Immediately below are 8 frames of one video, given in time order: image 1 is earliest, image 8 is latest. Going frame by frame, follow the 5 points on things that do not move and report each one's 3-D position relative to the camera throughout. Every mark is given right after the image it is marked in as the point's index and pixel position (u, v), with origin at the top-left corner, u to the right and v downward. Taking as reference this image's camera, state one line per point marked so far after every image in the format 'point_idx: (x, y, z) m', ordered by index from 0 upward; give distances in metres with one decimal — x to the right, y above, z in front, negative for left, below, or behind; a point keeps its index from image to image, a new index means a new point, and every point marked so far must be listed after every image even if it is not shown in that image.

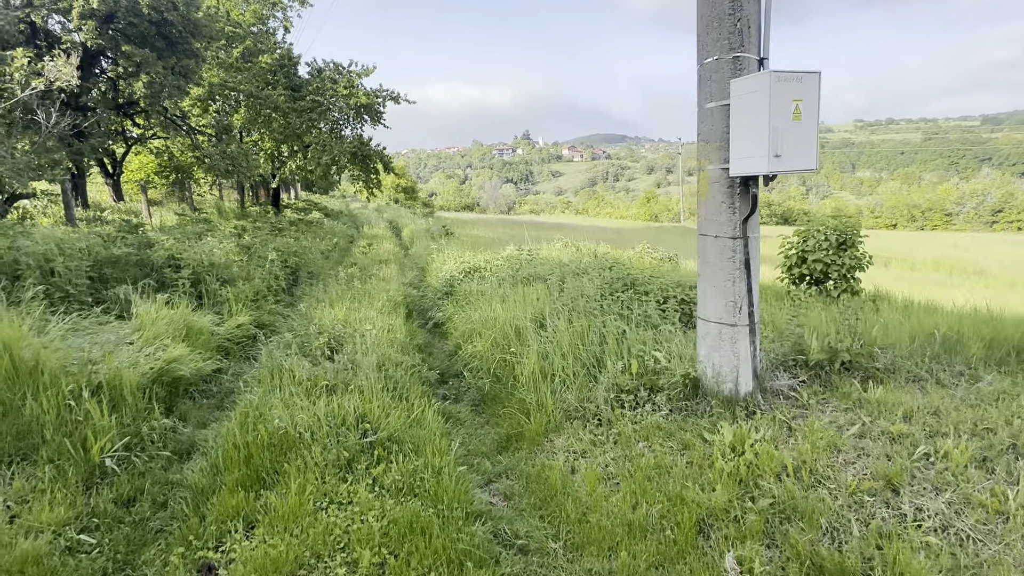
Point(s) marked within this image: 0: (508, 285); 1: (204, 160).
0: (0.0, 0.0, +6.1) m
1: (-7.6, +3.2, +13.7) m
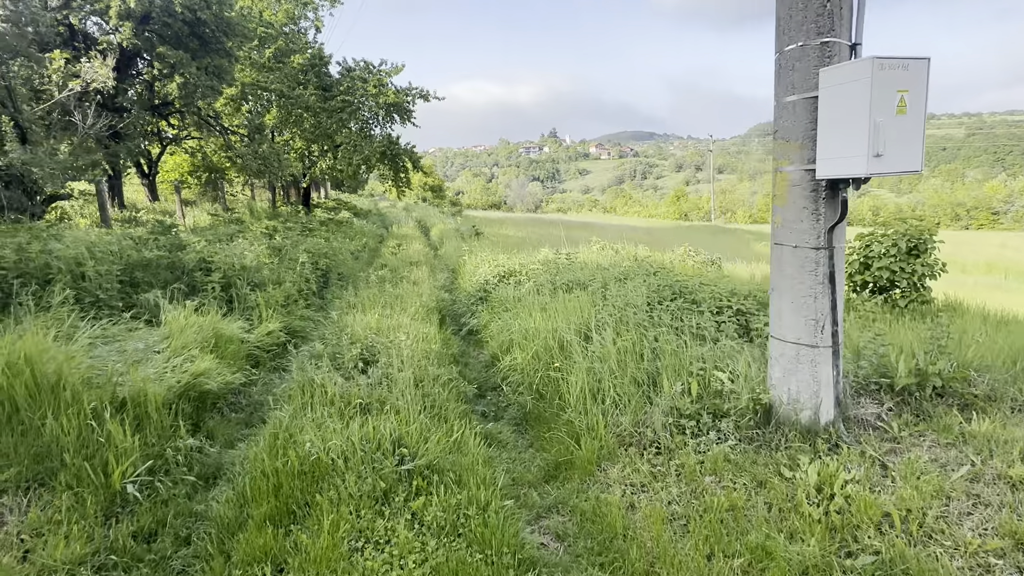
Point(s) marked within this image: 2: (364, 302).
0: (+0.4, -0.1, +5.8) m
1: (-6.8, +3.2, +13.7) m
2: (-1.7, -0.2, +6.5) m
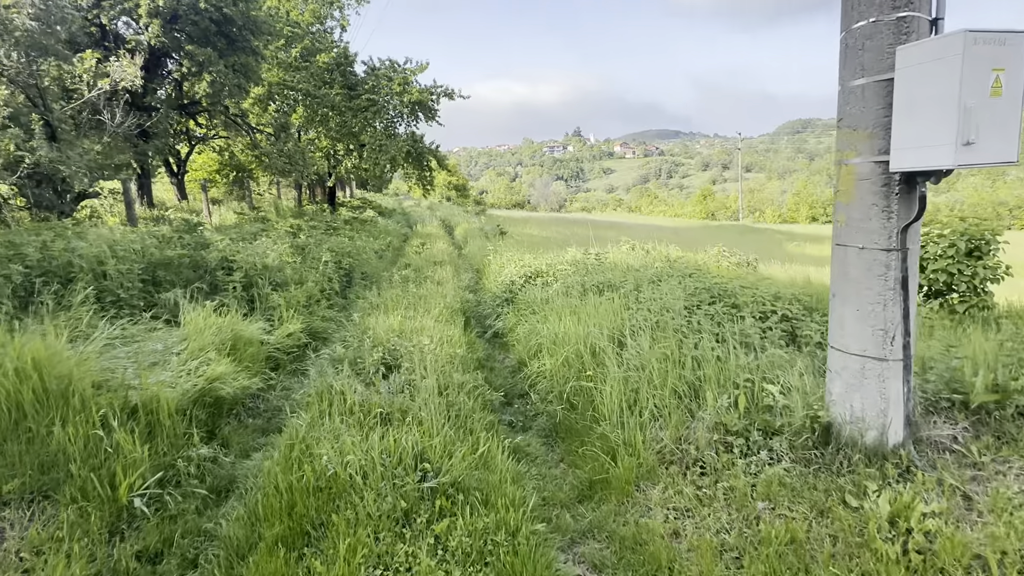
0: (+0.6, -0.1, +5.6) m
1: (-6.2, +3.2, +13.8) m
2: (-1.4, -0.2, +6.4) m
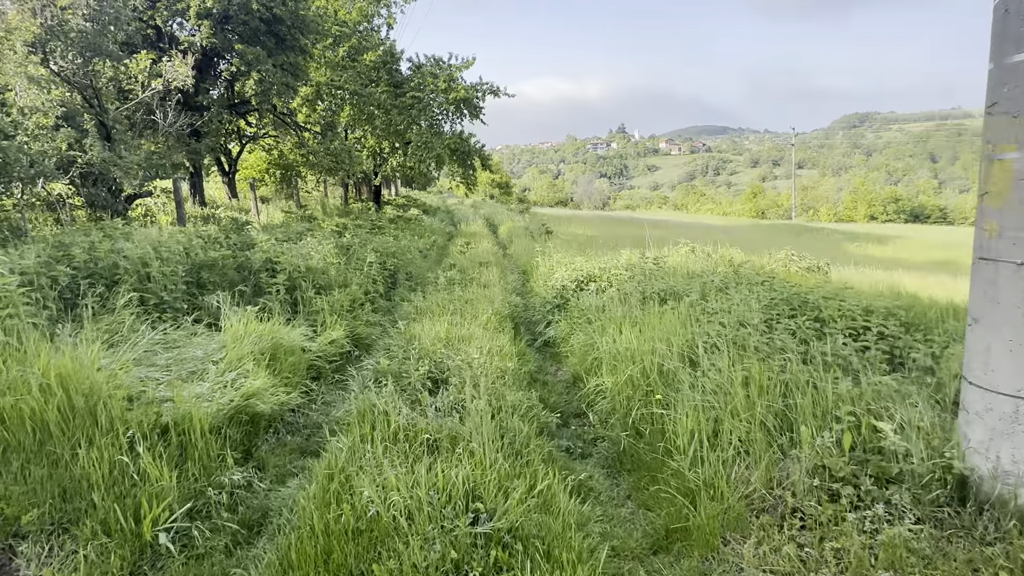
0: (+1.1, -0.1, +5.1) m
1: (-5.0, +3.2, +13.8) m
2: (-0.9, -0.2, +6.1) m
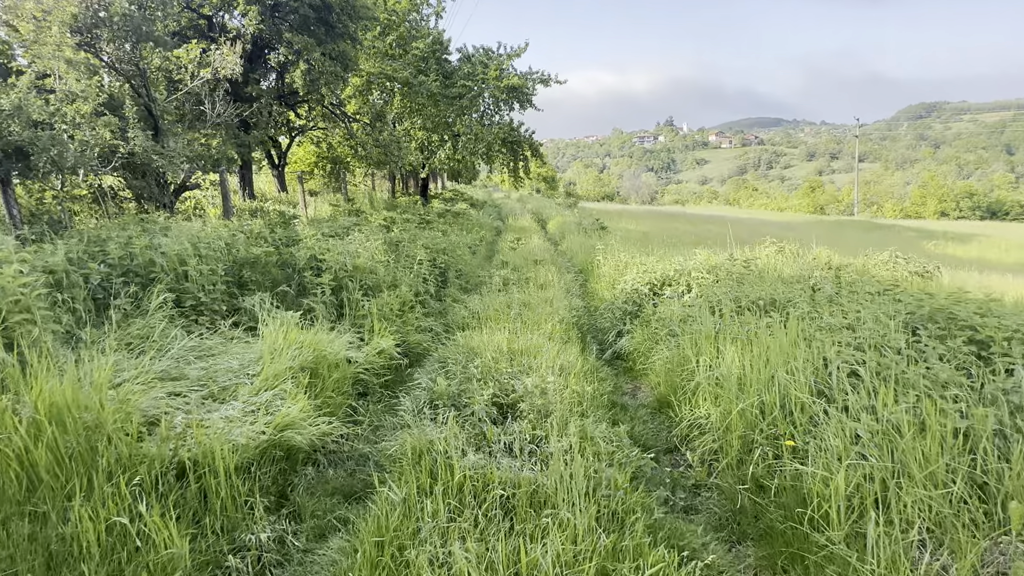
0: (+1.7, -0.2, +4.4) m
1: (-3.7, +3.4, +13.5) m
2: (-0.2, -0.3, +5.5) m
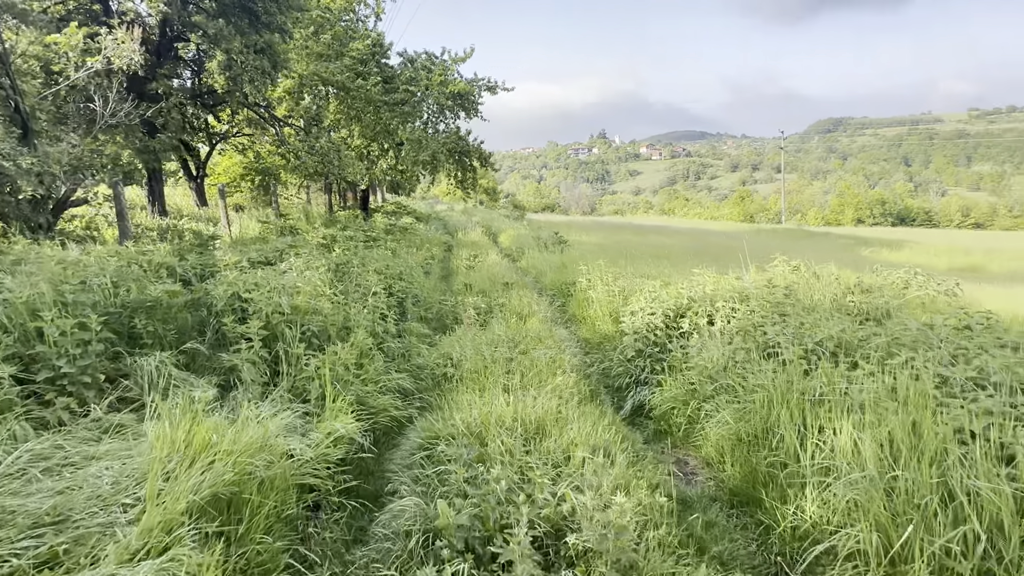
0: (+1.8, -0.5, +3.4) m
1: (-4.8, +2.8, +11.9) m
2: (-0.3, -0.6, +4.3) m
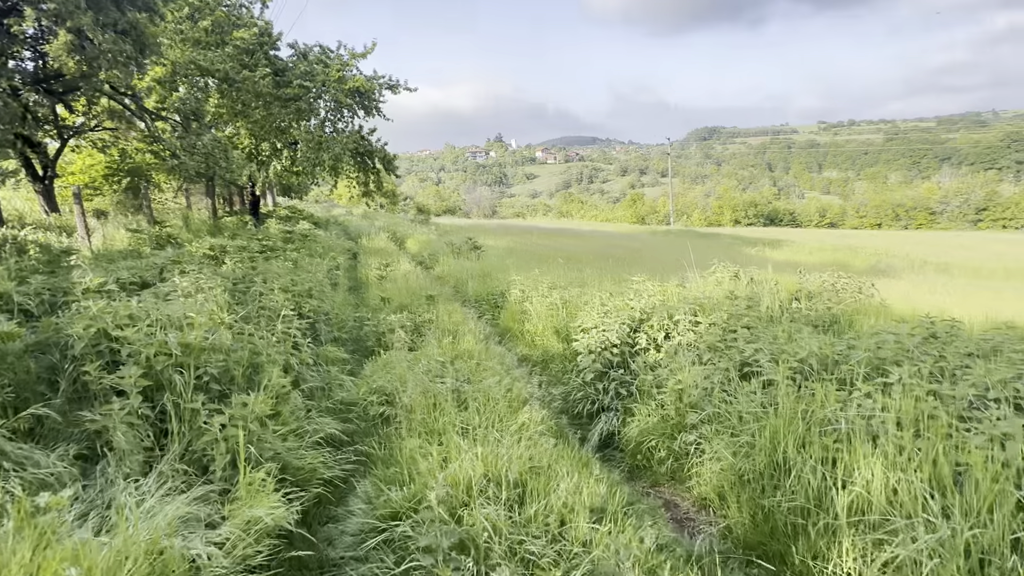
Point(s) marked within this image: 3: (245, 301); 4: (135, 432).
0: (+1.6, -0.5, +3.1) m
1: (-6.5, +2.4, +10.3) m
2: (-0.6, -0.7, +3.6) m
3: (-2.5, -0.1, +5.1) m
4: (-1.9, -0.7, +2.7) m
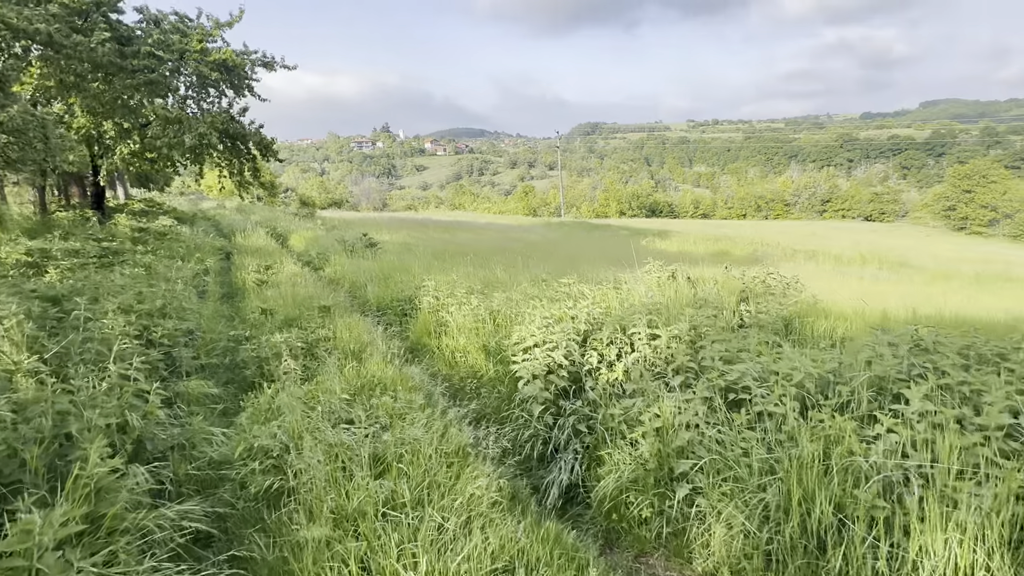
0: (+1.3, -0.6, +2.5) m
1: (-8.0, +2.2, +8.1) m
2: (-0.9, -0.9, +2.6) m
3: (-3.1, -0.3, +3.7) m
4: (-2.0, -0.9, +1.5) m
